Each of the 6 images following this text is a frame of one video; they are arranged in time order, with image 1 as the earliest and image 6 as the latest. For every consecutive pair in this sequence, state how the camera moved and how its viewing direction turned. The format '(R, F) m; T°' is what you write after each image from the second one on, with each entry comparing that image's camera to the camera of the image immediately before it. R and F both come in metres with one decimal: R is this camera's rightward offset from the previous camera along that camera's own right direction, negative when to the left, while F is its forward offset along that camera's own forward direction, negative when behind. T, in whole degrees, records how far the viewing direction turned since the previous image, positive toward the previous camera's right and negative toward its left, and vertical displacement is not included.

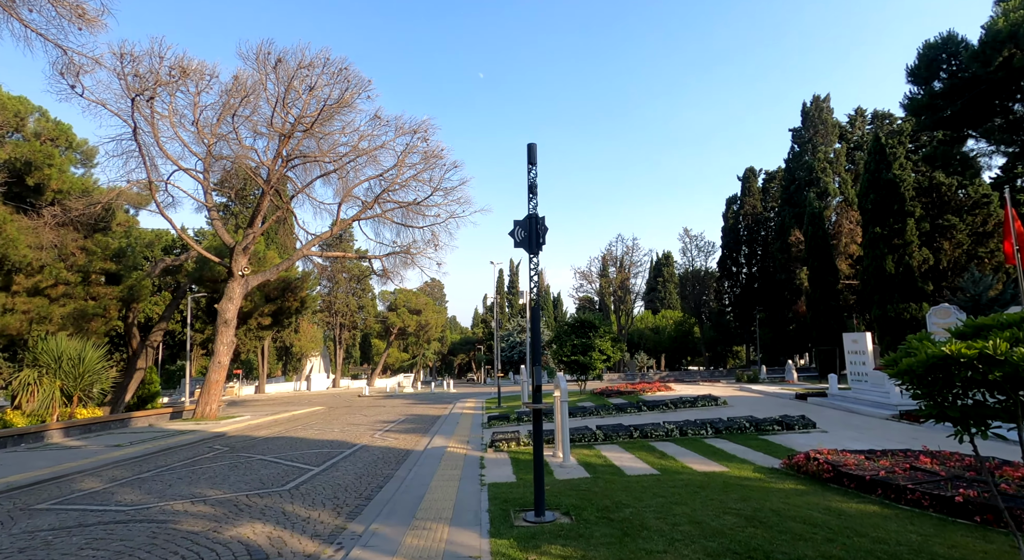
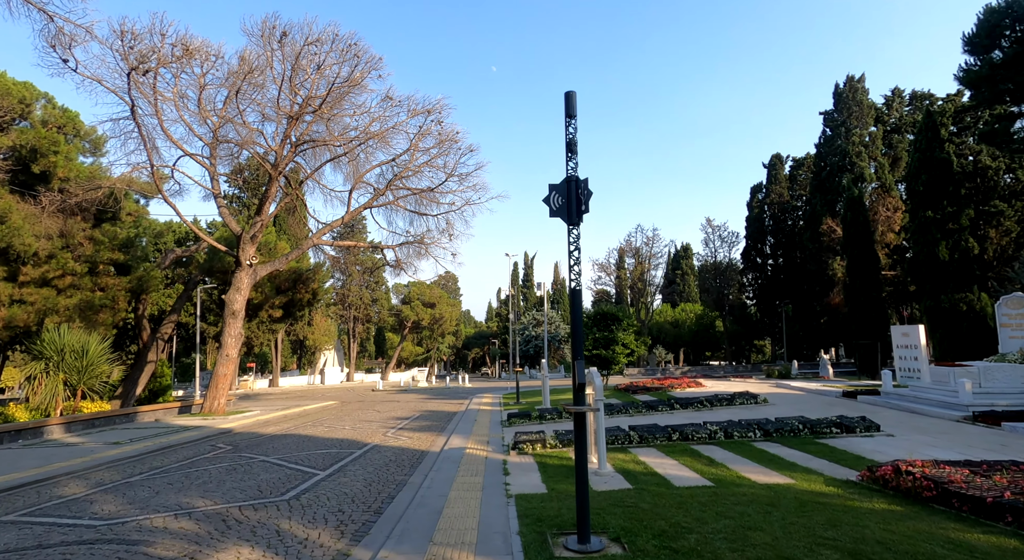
(-0.2, +1.0) m; -1°
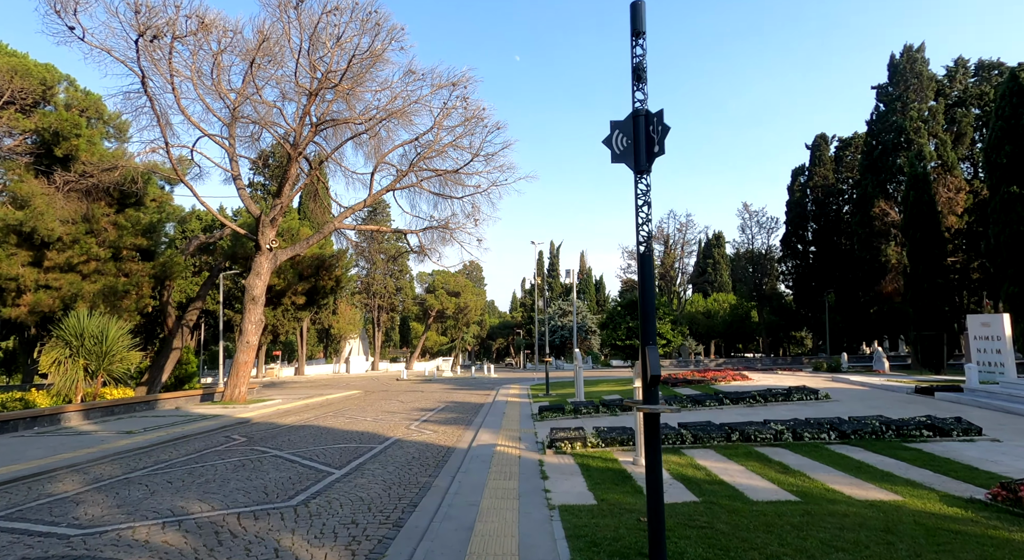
(-0.2, +1.1) m; -3°
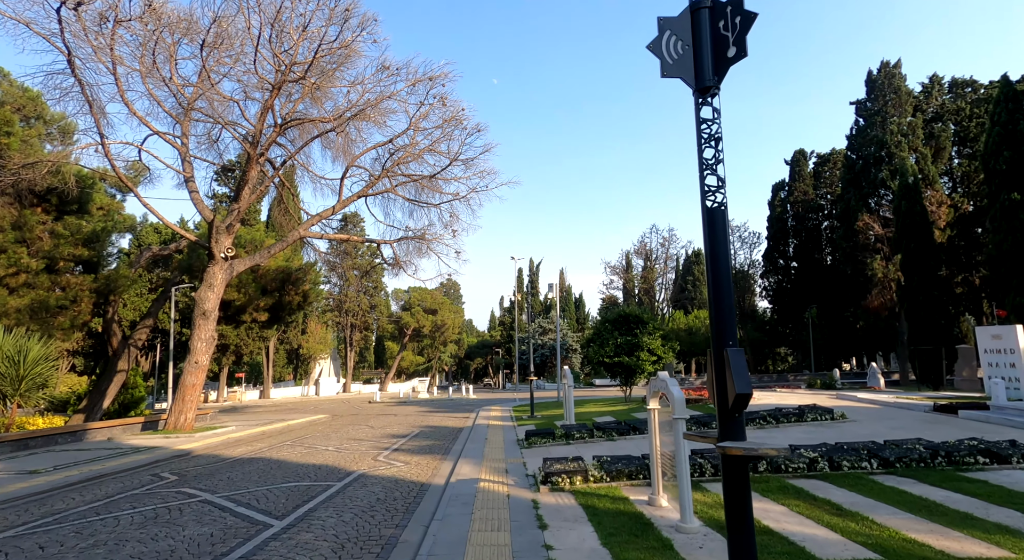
(-0.1, +1.4) m; +2°
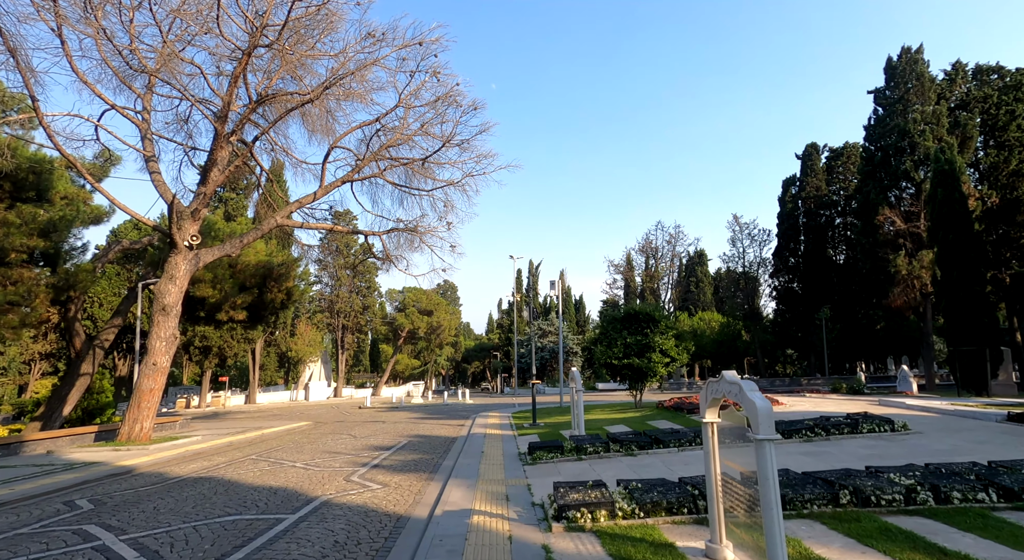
(-0.1, +1.7) m; 0°
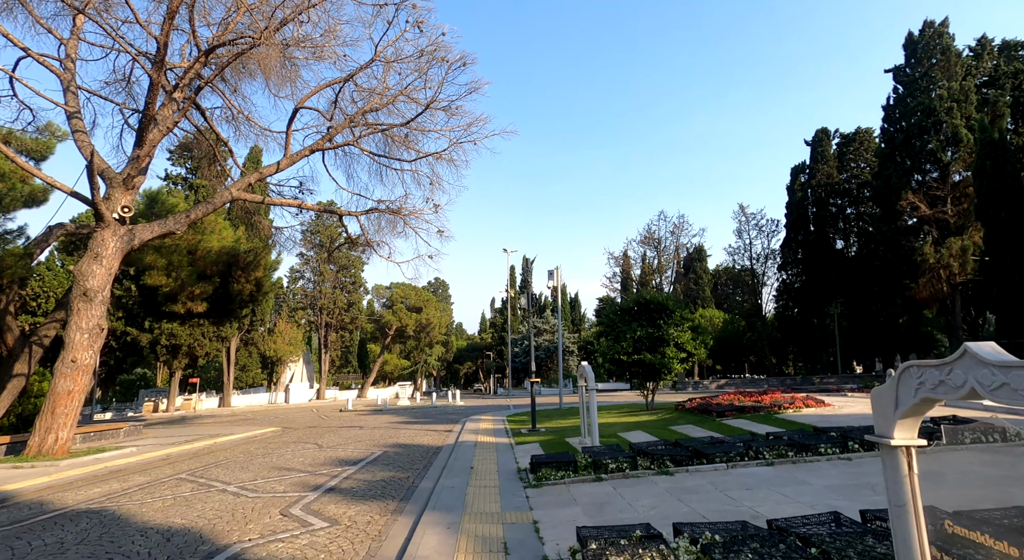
(-0.1, +2.3) m; +1°
